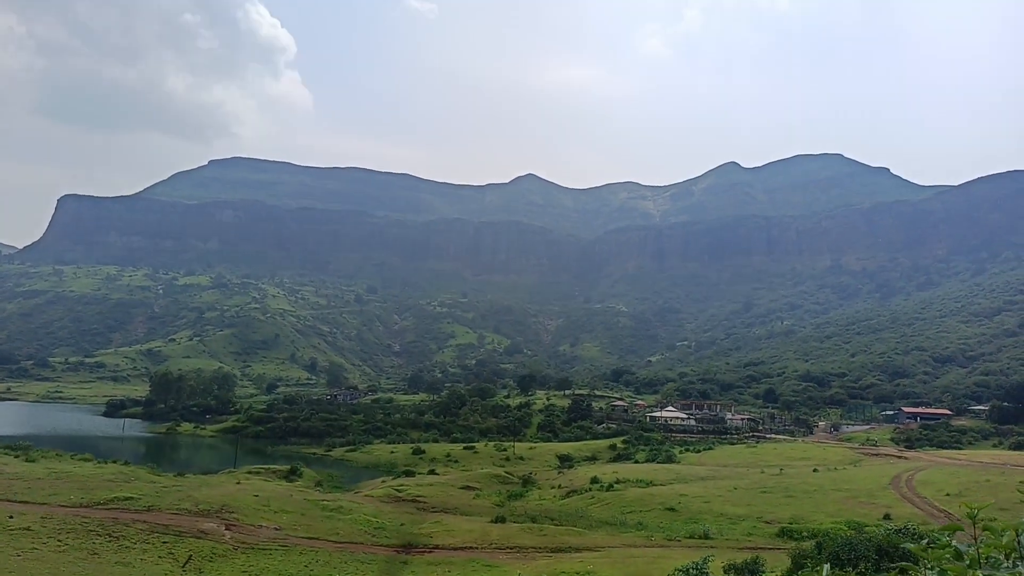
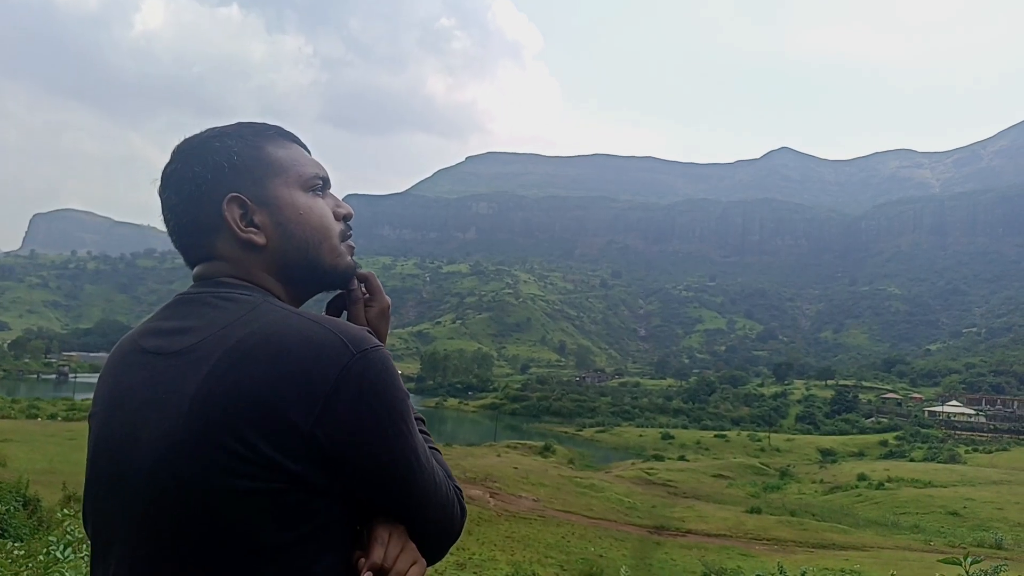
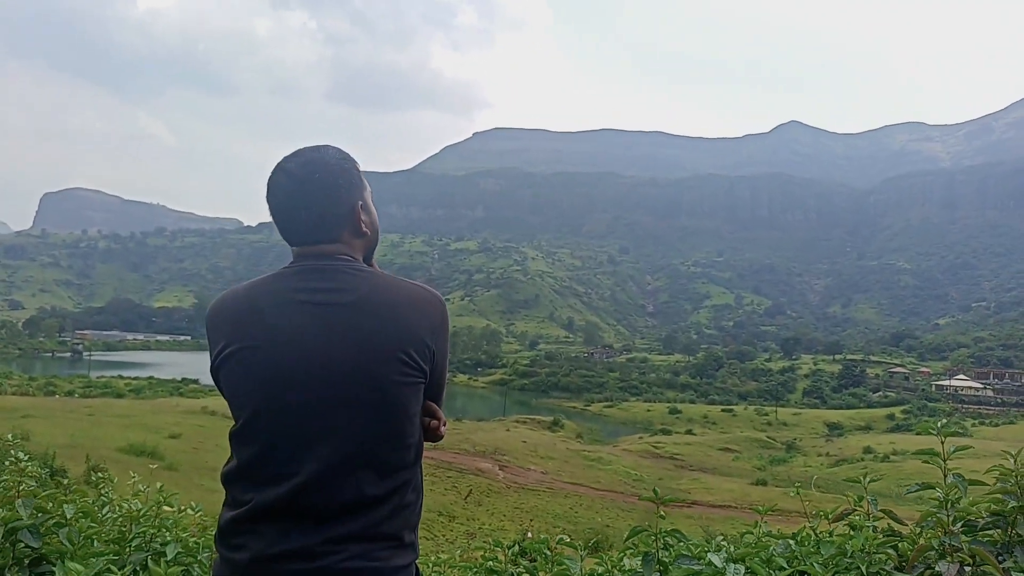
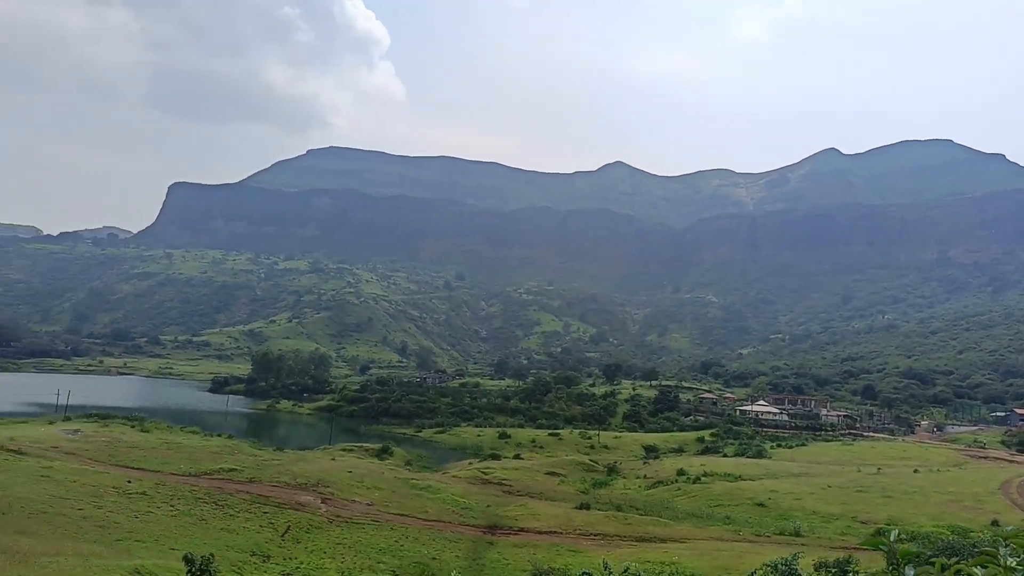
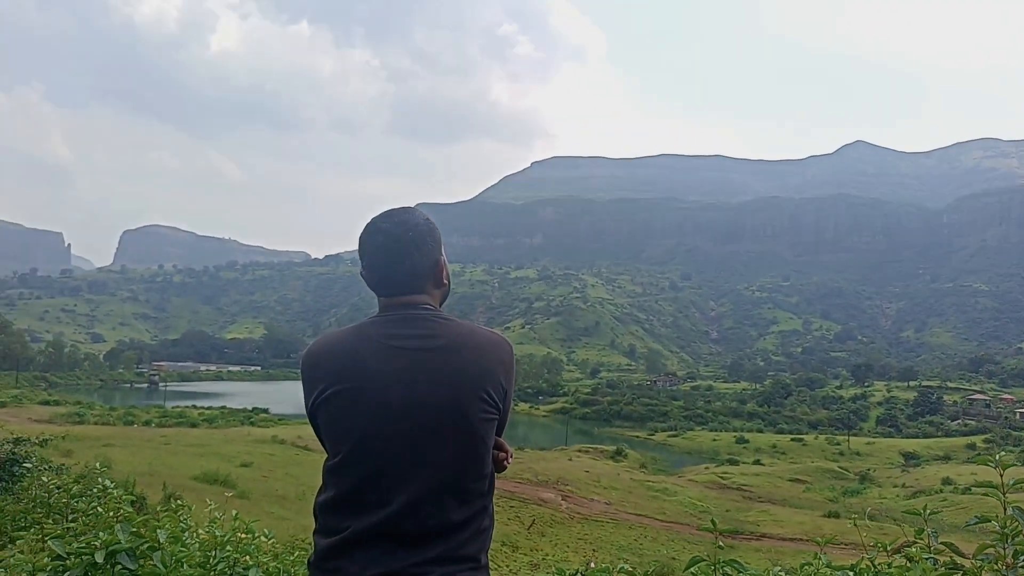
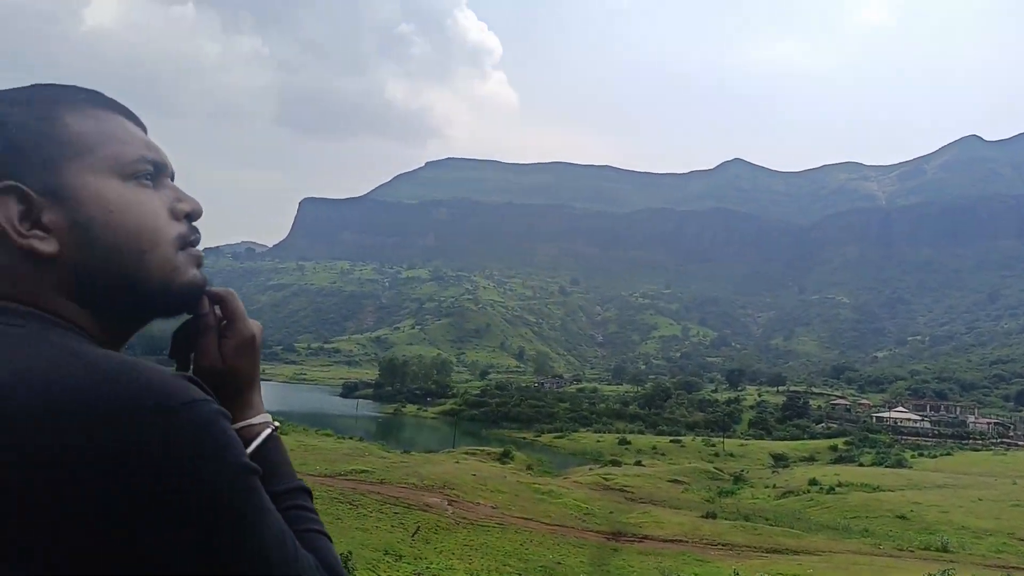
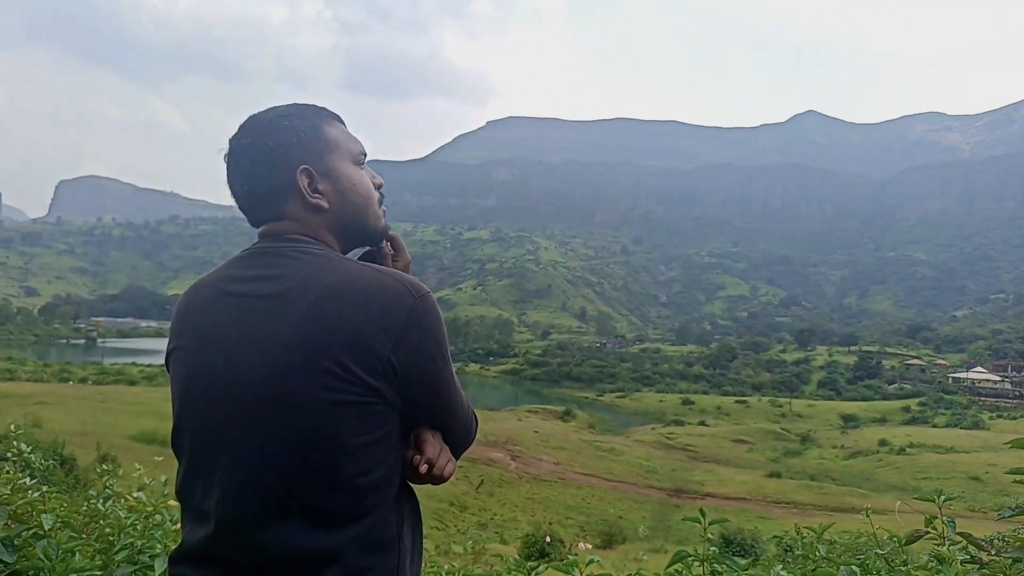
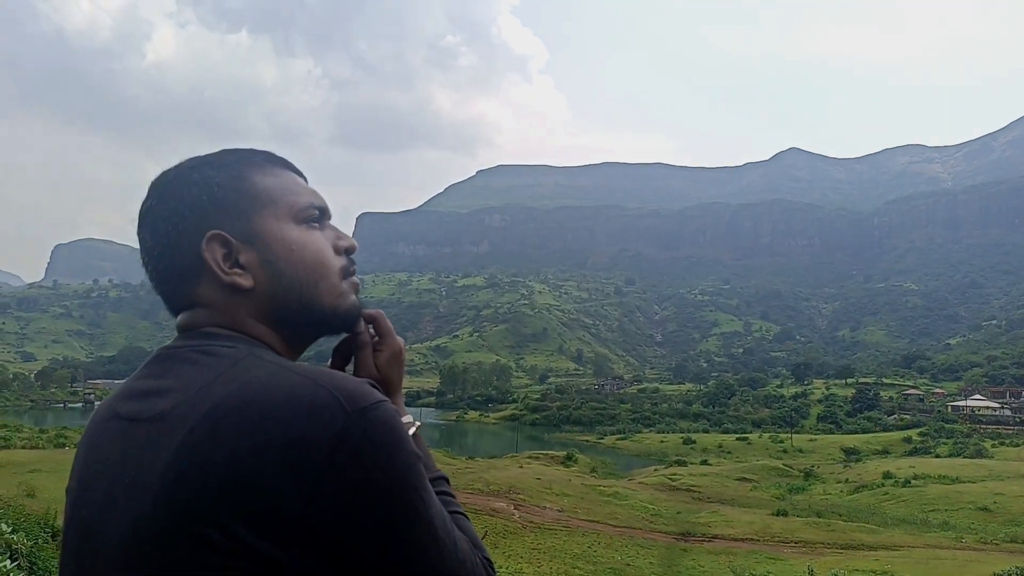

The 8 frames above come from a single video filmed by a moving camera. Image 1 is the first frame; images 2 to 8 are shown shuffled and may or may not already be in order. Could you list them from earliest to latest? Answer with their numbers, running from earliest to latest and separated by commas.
4, 6, 8, 2, 7, 3, 5
